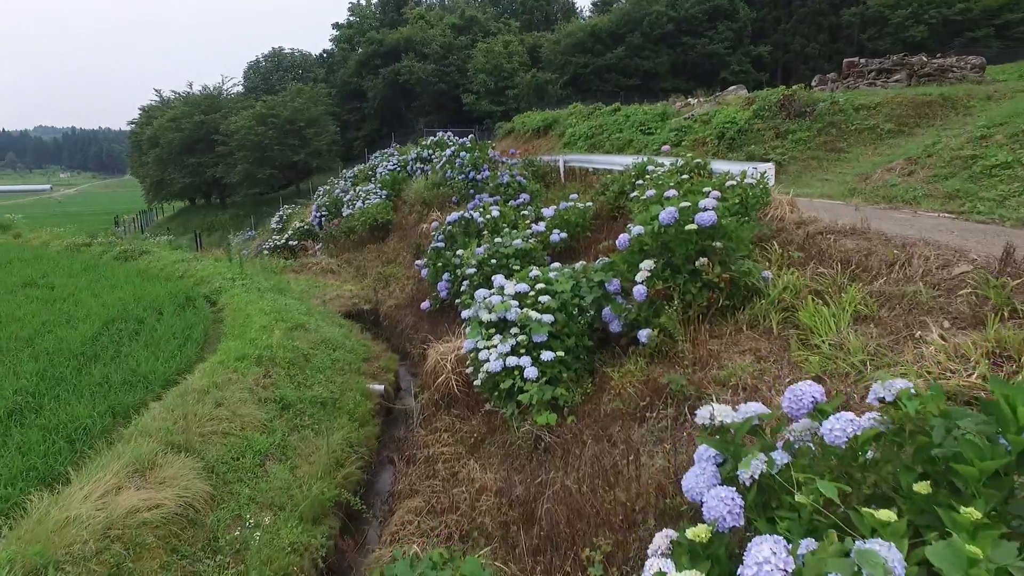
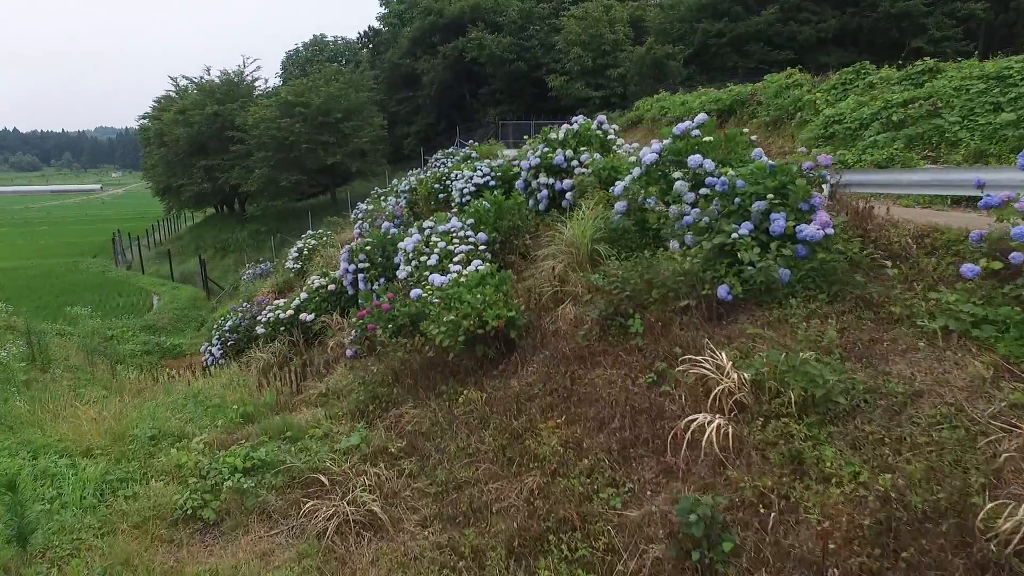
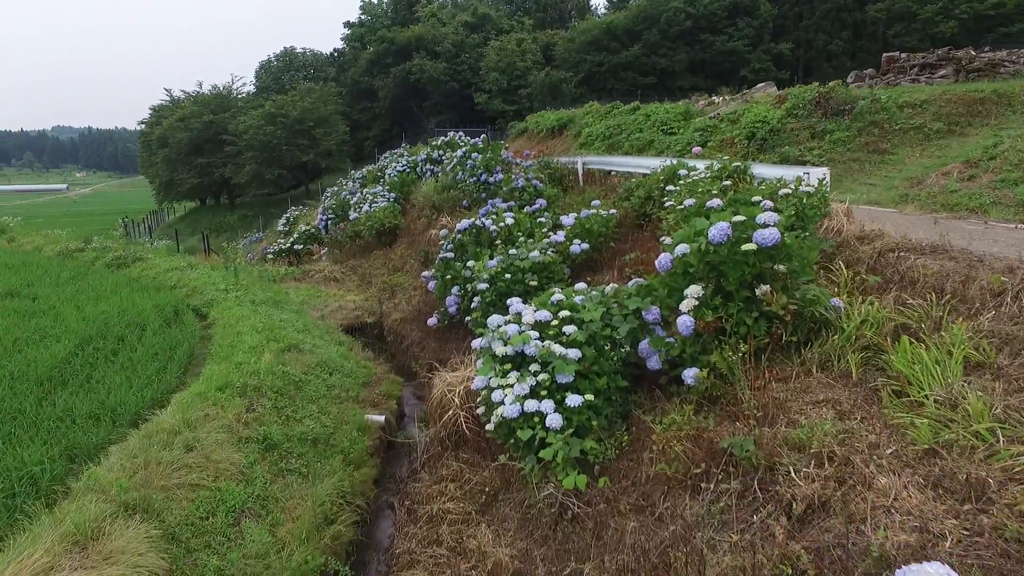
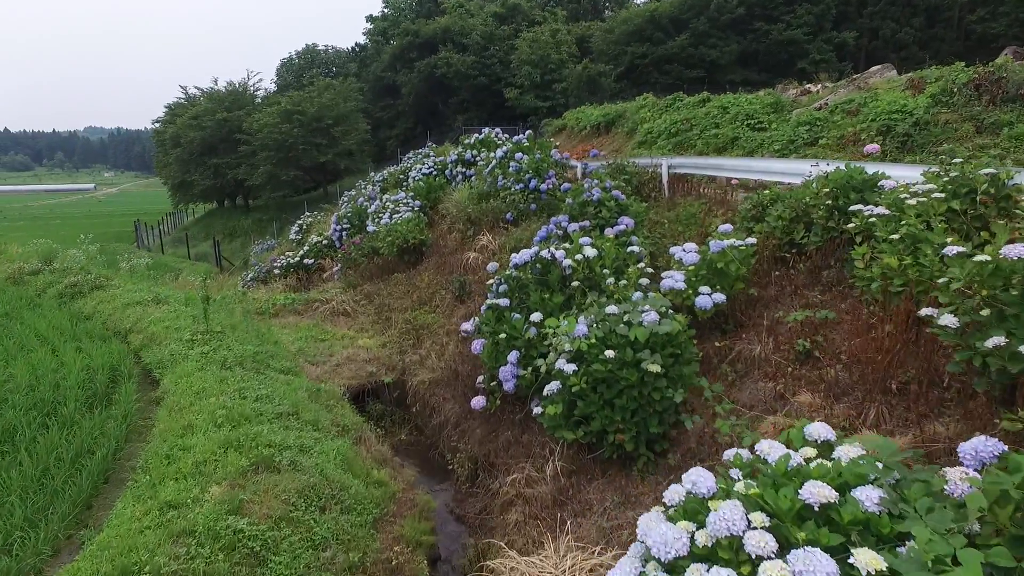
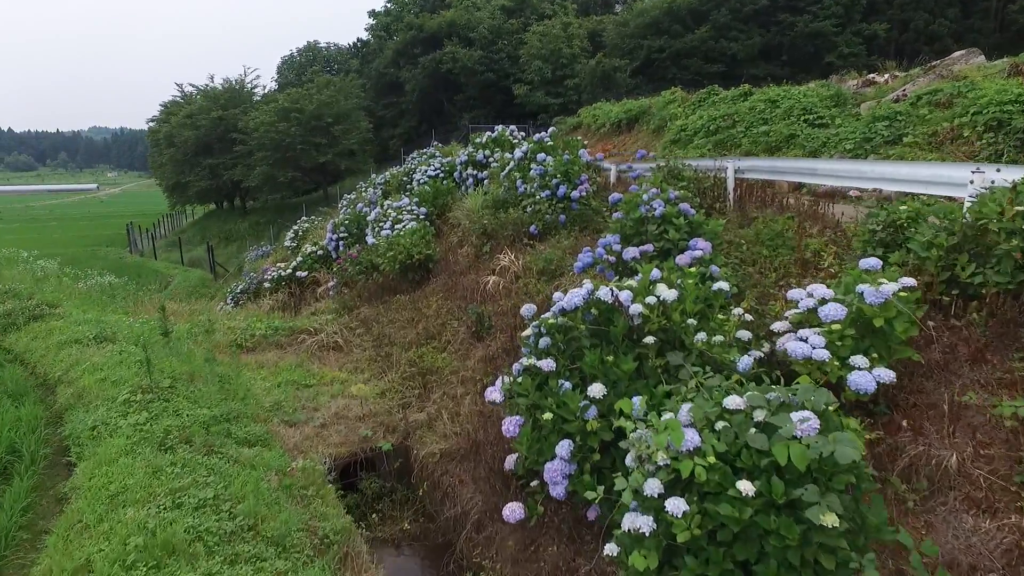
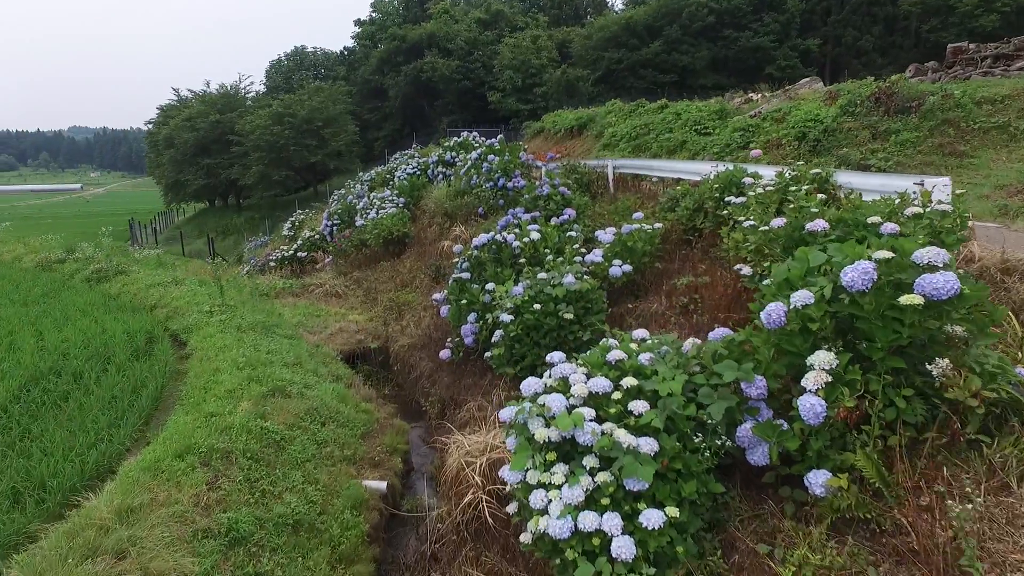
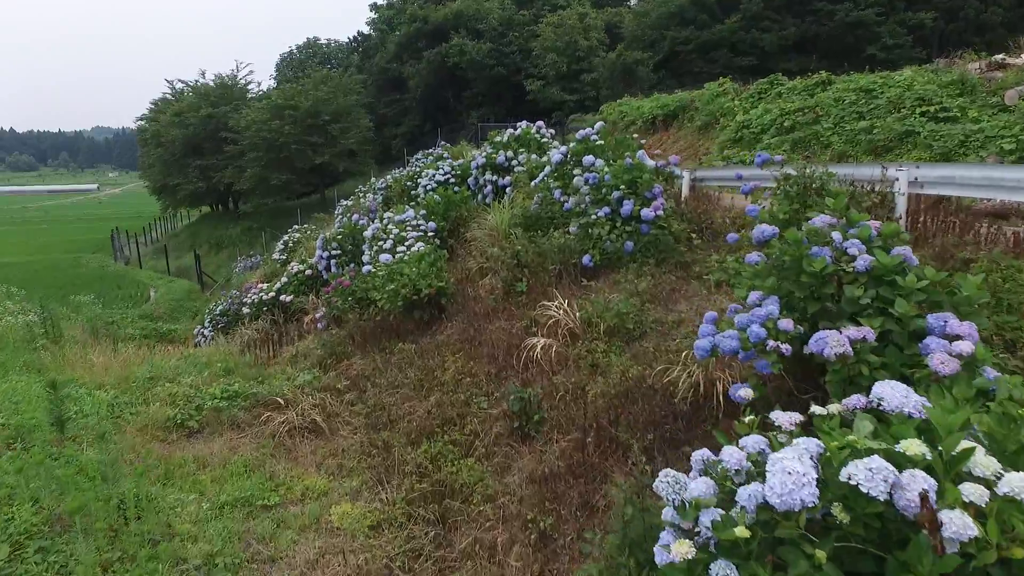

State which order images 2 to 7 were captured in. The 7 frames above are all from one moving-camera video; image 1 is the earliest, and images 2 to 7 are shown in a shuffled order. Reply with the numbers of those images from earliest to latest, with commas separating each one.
3, 6, 4, 5, 7, 2
